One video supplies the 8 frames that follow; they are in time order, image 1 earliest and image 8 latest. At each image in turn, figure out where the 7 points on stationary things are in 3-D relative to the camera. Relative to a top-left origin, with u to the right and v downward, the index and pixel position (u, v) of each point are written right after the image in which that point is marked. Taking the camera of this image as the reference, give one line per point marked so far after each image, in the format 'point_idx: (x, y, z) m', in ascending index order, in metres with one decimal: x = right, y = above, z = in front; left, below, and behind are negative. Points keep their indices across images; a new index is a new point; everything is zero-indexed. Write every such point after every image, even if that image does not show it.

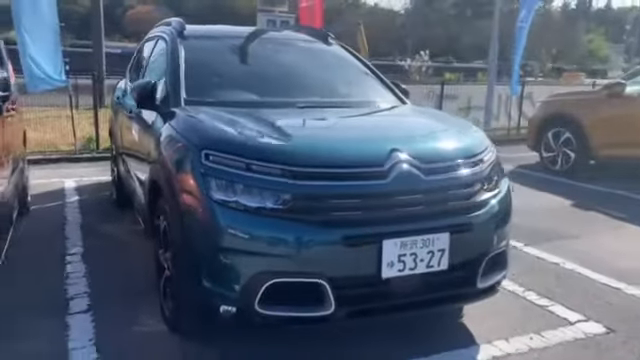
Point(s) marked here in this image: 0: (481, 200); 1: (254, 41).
0: (+0.9, -0.1, +3.3) m
1: (-0.6, +1.2, +4.9) m
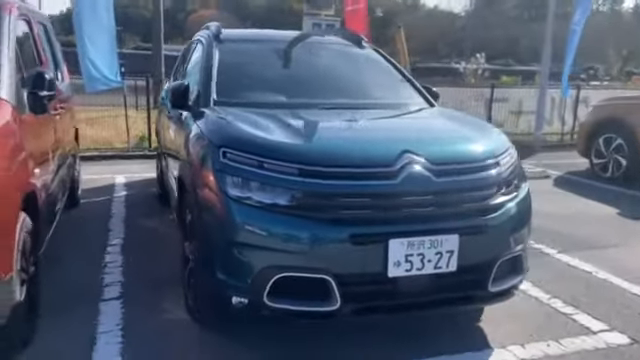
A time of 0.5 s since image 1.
0: (+1.0, -0.1, +3.3) m
1: (-0.3, +1.2, +5.0) m
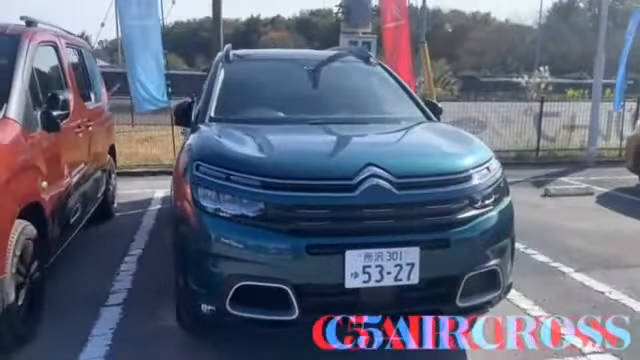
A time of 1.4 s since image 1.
0: (+0.8, -0.2, +3.2) m
1: (-0.3, +1.1, +5.2) m
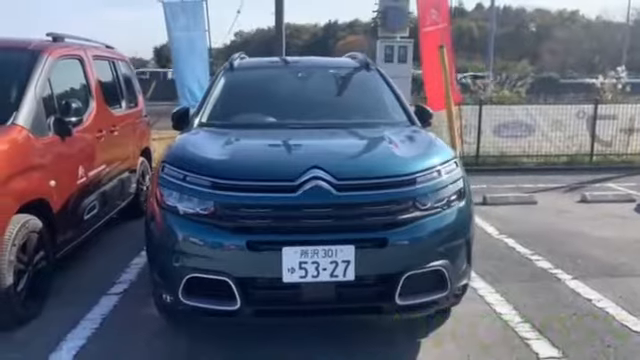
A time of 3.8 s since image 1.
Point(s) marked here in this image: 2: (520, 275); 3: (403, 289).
0: (+0.5, -0.2, +3.3) m
1: (-0.3, +1.1, +5.4) m
2: (+1.8, -0.9, +5.1) m
3: (+0.5, -0.6, +3.3) m
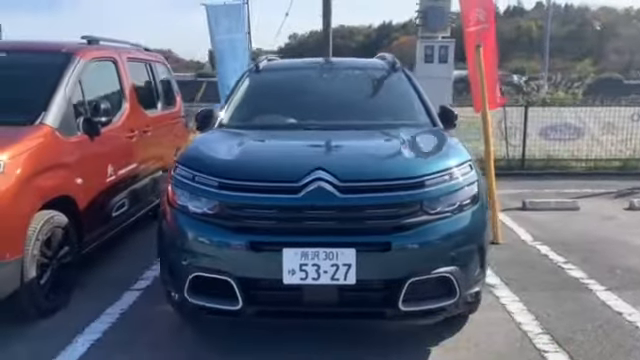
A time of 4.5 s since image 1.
0: (+0.5, -0.2, +3.3) m
1: (0.0, +1.1, +5.4) m
2: (+2.0, -0.9, +4.9) m
3: (+0.5, -0.7, +3.2) m
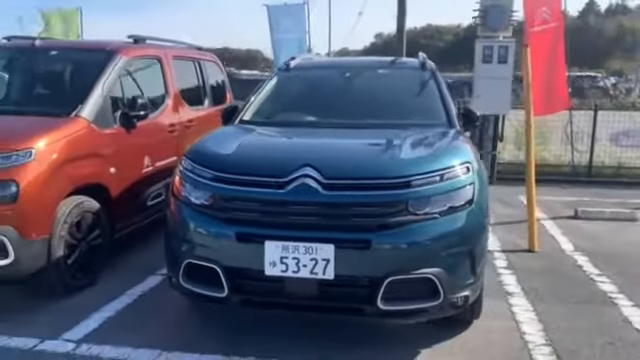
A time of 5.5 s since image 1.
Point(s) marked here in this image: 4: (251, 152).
0: (+0.4, -0.2, +3.3) m
1: (+0.3, +1.1, +5.5) m
2: (+2.1, -1.0, +4.7) m
3: (+0.4, -0.7, +3.2) m
4: (-0.4, +0.2, +3.6) m
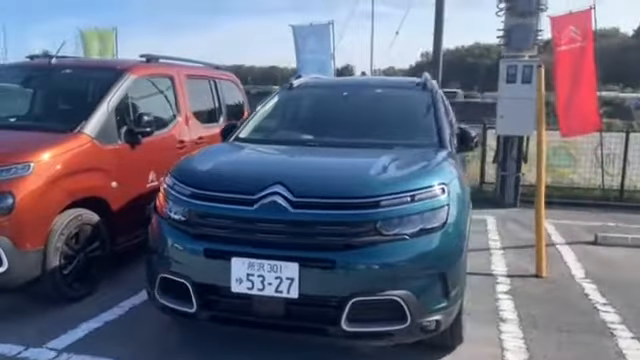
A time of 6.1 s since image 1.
0: (+0.2, -0.4, +3.2) m
1: (+0.3, +0.9, +5.5) m
2: (+2.0, -1.1, +4.5) m
3: (+0.2, -0.8, +3.2) m
4: (-0.6, +0.1, +3.7) m
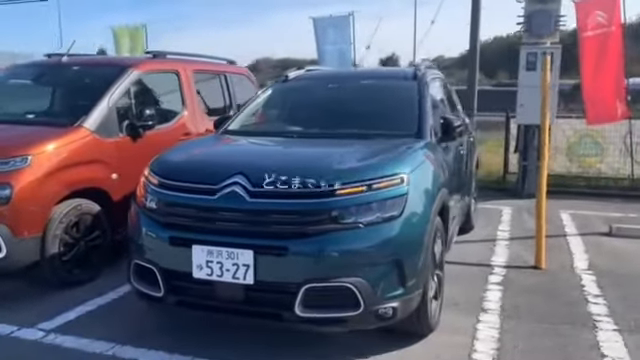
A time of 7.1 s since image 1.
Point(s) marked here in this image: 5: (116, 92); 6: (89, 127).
0: (0.0, -0.3, +3.3) m
1: (+0.2, +1.0, +5.5) m
2: (+1.8, -1.1, +4.4) m
3: (-0.1, -0.7, +3.3) m
4: (-0.8, +0.1, +3.8) m
5: (-2.0, +0.9, +5.6) m
6: (-2.2, +0.5, +5.2) m
